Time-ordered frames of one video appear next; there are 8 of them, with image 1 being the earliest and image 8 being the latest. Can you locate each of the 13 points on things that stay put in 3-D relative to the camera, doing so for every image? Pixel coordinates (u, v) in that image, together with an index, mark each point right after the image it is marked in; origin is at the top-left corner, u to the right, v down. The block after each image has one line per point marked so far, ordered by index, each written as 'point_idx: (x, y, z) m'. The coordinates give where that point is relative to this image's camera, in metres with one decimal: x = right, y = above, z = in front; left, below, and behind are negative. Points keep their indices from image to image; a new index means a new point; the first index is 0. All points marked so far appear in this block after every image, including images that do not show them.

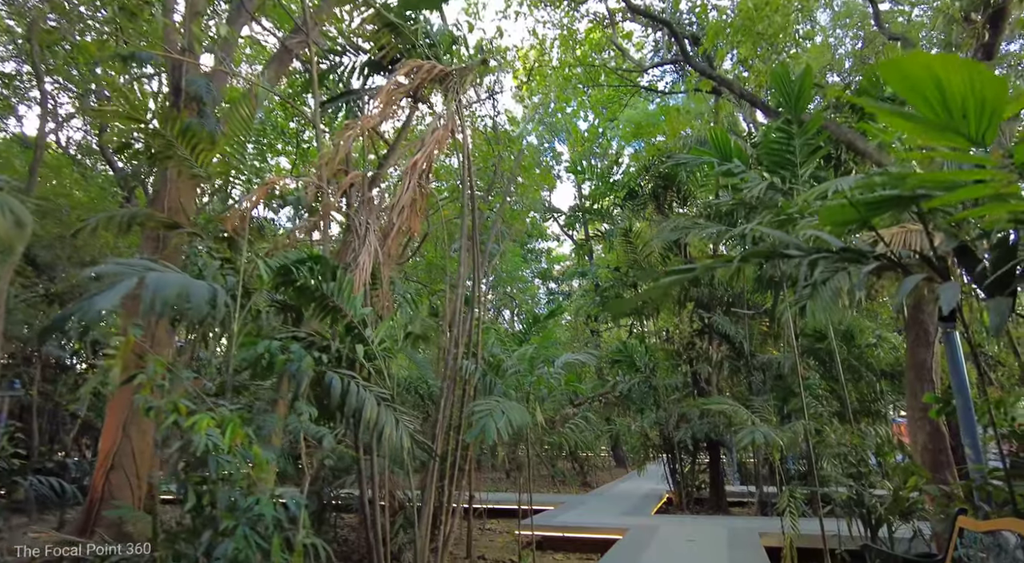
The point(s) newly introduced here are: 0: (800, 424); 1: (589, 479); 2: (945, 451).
0: (+2.0, -1.0, +4.6) m
1: (+1.3, -3.3, +10.6) m
2: (+2.4, -0.9, +3.6) m
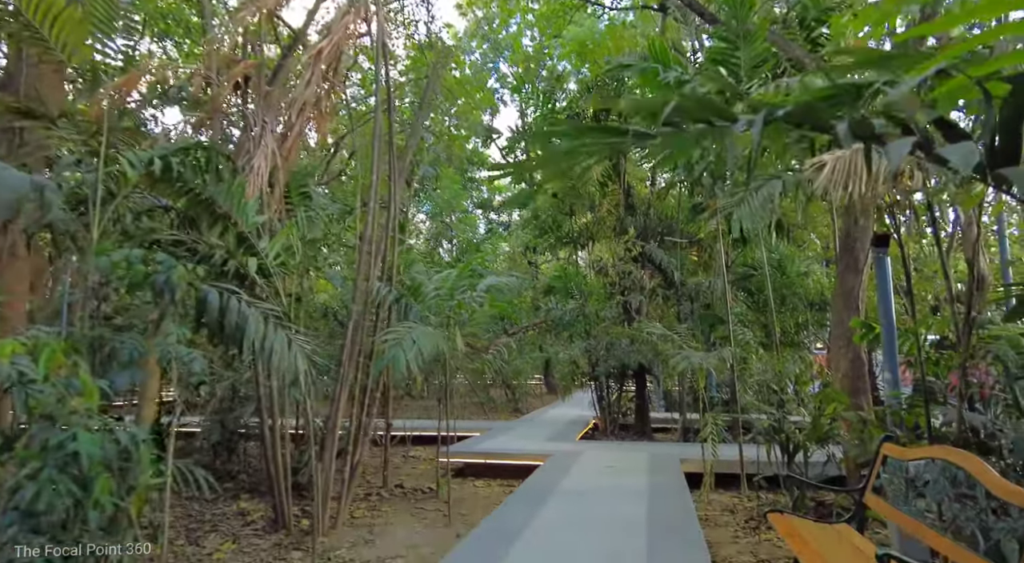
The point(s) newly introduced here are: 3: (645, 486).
0: (+1.5, -0.5, +4.5) m
1: (+0.1, -2.1, +10.6) m
2: (+2.0, -0.5, +3.6) m
3: (+0.8, -1.2, +3.8) m
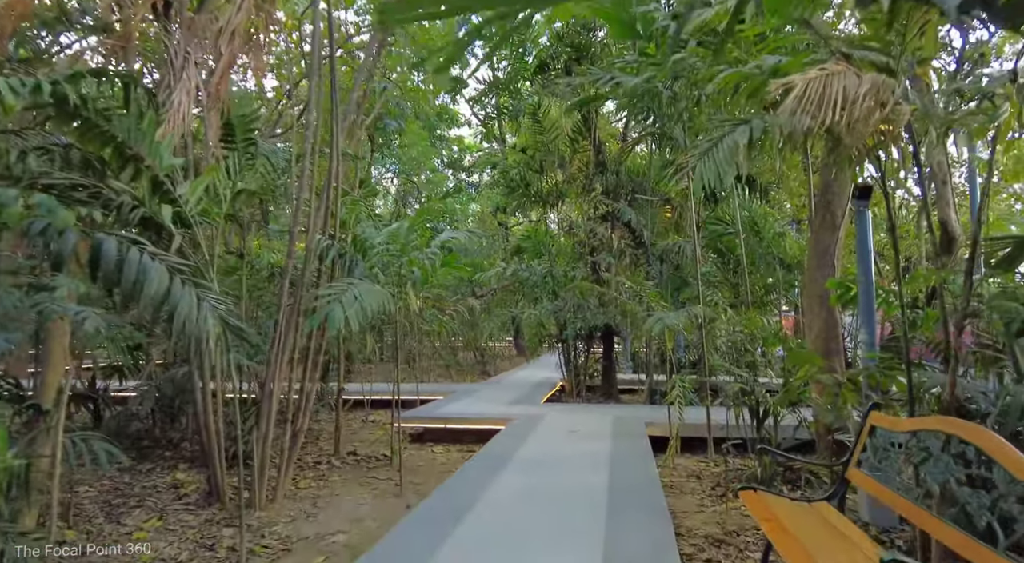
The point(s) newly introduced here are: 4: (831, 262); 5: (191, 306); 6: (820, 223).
0: (+1.2, -0.2, +4.4) m
1: (-0.4, -1.4, +10.5) m
2: (+1.8, -0.3, +3.5) m
3: (+0.5, -1.0, +3.7) m
4: (+1.8, +0.1, +3.5) m
5: (-1.0, -0.1, +1.9) m
6: (+1.7, +0.3, +3.6) m
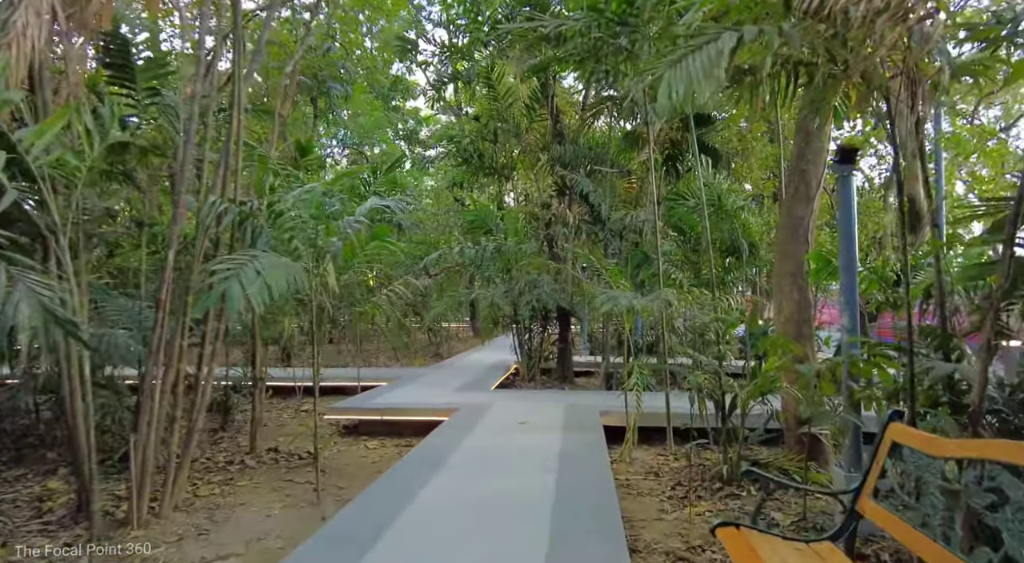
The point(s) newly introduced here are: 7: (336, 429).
0: (+0.9, -0.1, +4.0) m
1: (-1.1, -1.1, +10.1) m
2: (+1.5, -0.2, +3.2) m
3: (+0.2, -0.9, +3.3) m
4: (+1.5, +0.2, +3.2) m
5: (-1.2, 0.0, +1.5) m
6: (+1.4, +0.4, +3.2) m
7: (-1.2, -1.0, +4.3) m
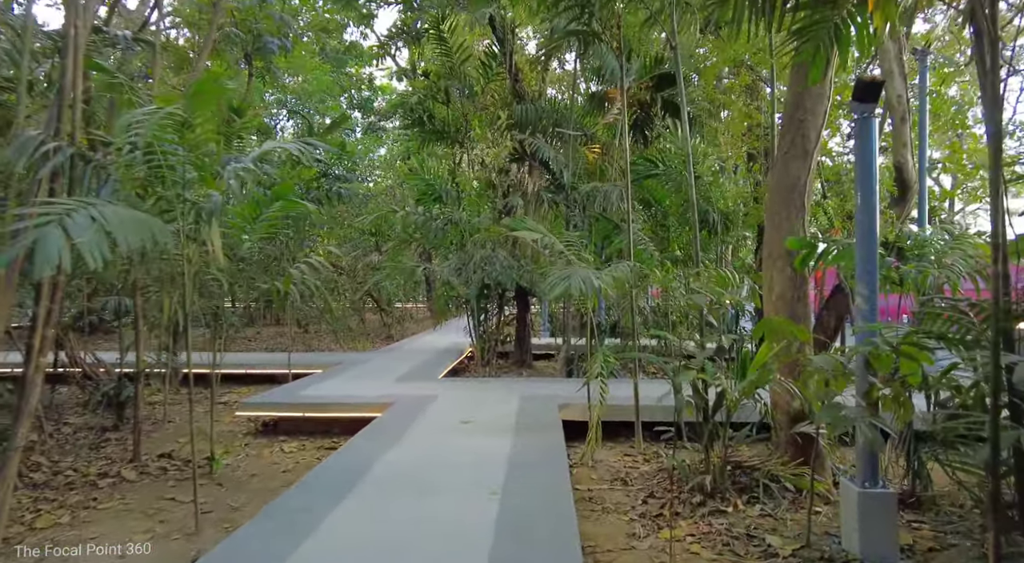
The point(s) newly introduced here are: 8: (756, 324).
0: (+0.6, +0.1, +3.5) m
1: (-1.8, -0.7, +9.5) m
2: (+1.2, -0.1, +2.7) m
3: (0.0, -0.7, +2.8) m
4: (+1.2, +0.3, +2.7) m
5: (-1.3, +0.1, +0.8) m
6: (+1.2, +0.6, +2.7) m
7: (-1.5, -0.8, +3.6) m
8: (+0.9, -0.1, +2.3) m
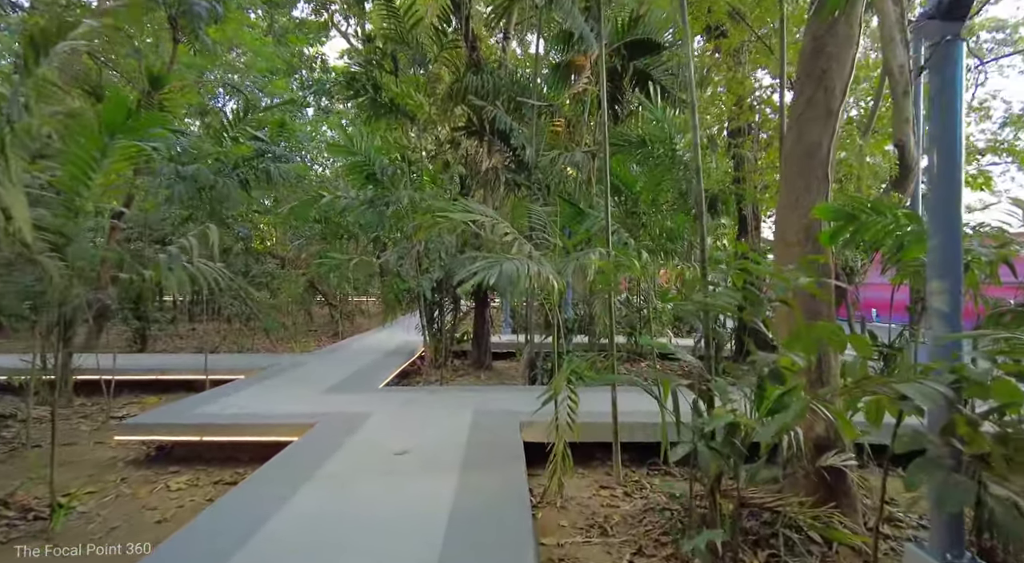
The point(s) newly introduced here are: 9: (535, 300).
0: (+0.4, +0.1, +2.9) m
1: (-2.3, -0.6, +8.7) m
2: (+1.1, 0.0, +2.2) m
3: (-0.2, -0.7, +2.2) m
4: (+1.0, +0.4, +2.2) m
5: (-1.4, +0.1, +0.1) m
6: (+1.0, +0.6, +2.2) m
7: (-1.7, -0.8, +2.9) m
8: (+0.7, -0.1, +1.7) m
9: (+0.2, -0.1, +4.1) m
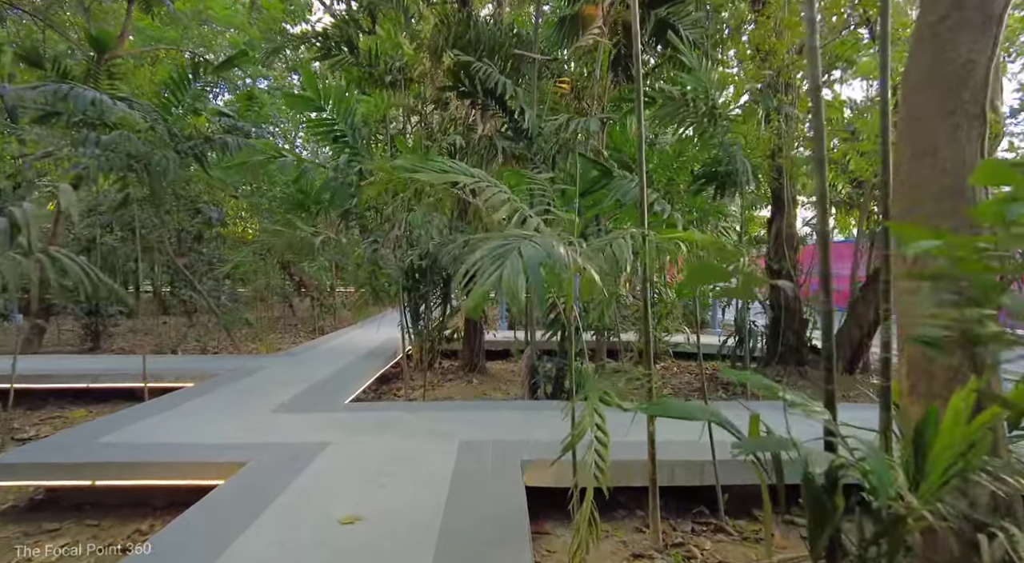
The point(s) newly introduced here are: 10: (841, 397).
0: (+0.4, +0.2, +2.2) m
1: (-2.4, -0.5, +8.0) m
2: (+1.1, 0.0, +1.5) m
3: (-0.2, -0.7, +1.5) m
4: (+1.0, +0.4, +1.4) m
5: (-1.3, +0.1, -0.6) m
6: (+1.0, +0.6, +1.5) m
7: (-1.7, -0.8, +2.2) m
8: (+0.7, -0.1, +1.0) m
9: (+0.2, -0.1, +3.4) m
10: (+1.9, -0.7, +3.8) m
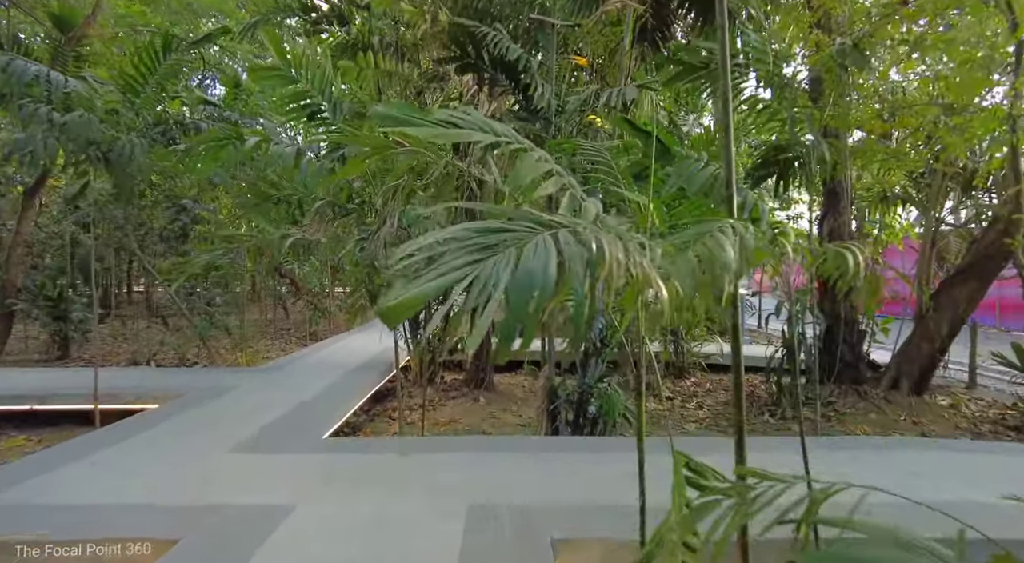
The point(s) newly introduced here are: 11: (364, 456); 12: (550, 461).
0: (+0.4, +0.1, +1.7) m
1: (-2.3, -0.5, +7.5) m
2: (+1.1, -0.1, +0.9) m
3: (-0.1, -0.7, +0.9) m
4: (+1.1, +0.4, +0.9) m
5: (-1.3, 0.0, -1.1) m
6: (+1.1, +0.6, +0.9) m
7: (-1.6, -0.8, +1.7) m
8: (+0.8, -0.1, +0.5) m
9: (+0.2, -0.1, +2.8) m
10: (+2.0, -0.7, +3.2) m
11: (-0.5, -0.6, +2.3) m
12: (+0.2, -0.6, +2.2) m
